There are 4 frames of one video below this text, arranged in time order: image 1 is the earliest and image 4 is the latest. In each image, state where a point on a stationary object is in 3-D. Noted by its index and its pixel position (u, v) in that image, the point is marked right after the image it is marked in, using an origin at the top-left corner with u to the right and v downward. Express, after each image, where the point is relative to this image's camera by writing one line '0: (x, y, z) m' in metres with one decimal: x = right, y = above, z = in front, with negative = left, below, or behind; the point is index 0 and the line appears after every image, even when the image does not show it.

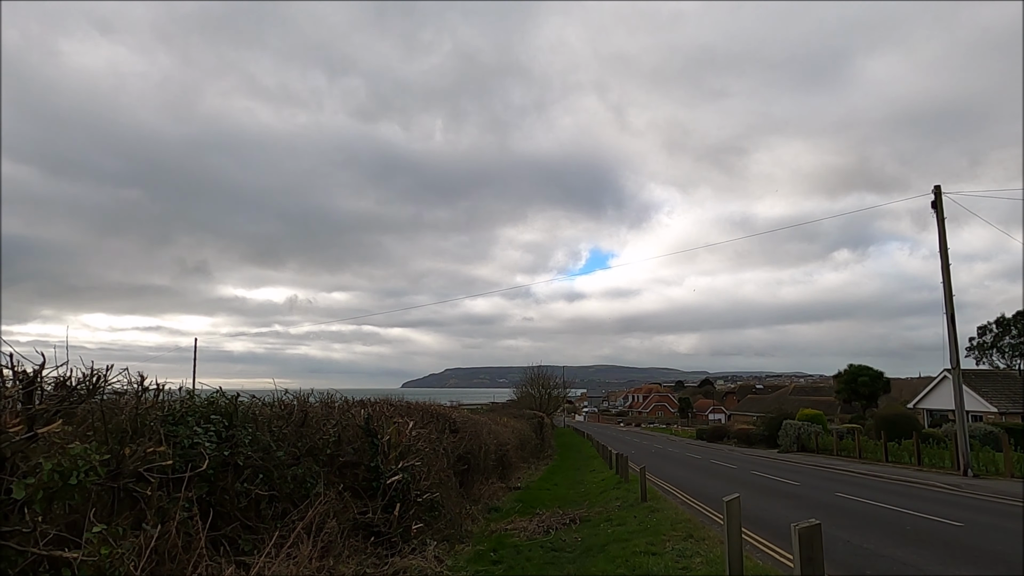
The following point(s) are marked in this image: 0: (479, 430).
0: (-0.8, -3.9, +18.1) m
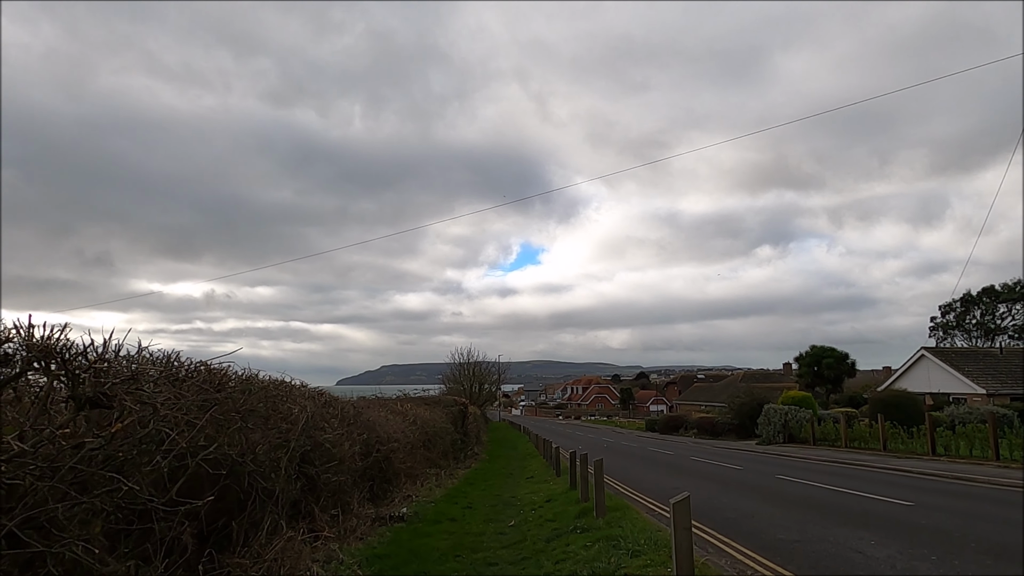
0: (-2.7, -1.7, +8.9) m
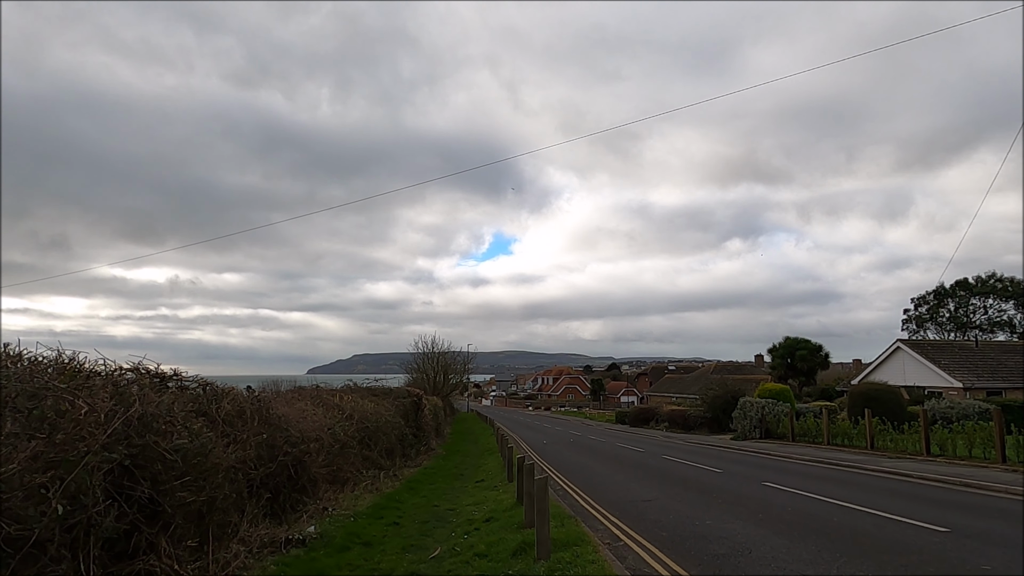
0: (-3.5, -1.2, +6.3) m
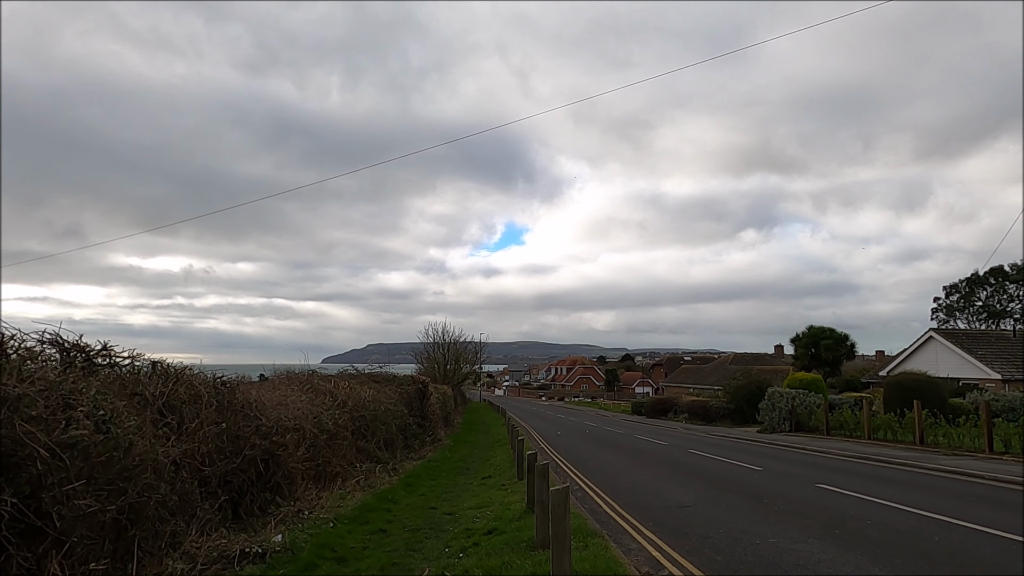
0: (-3.4, -0.8, +4.6) m
